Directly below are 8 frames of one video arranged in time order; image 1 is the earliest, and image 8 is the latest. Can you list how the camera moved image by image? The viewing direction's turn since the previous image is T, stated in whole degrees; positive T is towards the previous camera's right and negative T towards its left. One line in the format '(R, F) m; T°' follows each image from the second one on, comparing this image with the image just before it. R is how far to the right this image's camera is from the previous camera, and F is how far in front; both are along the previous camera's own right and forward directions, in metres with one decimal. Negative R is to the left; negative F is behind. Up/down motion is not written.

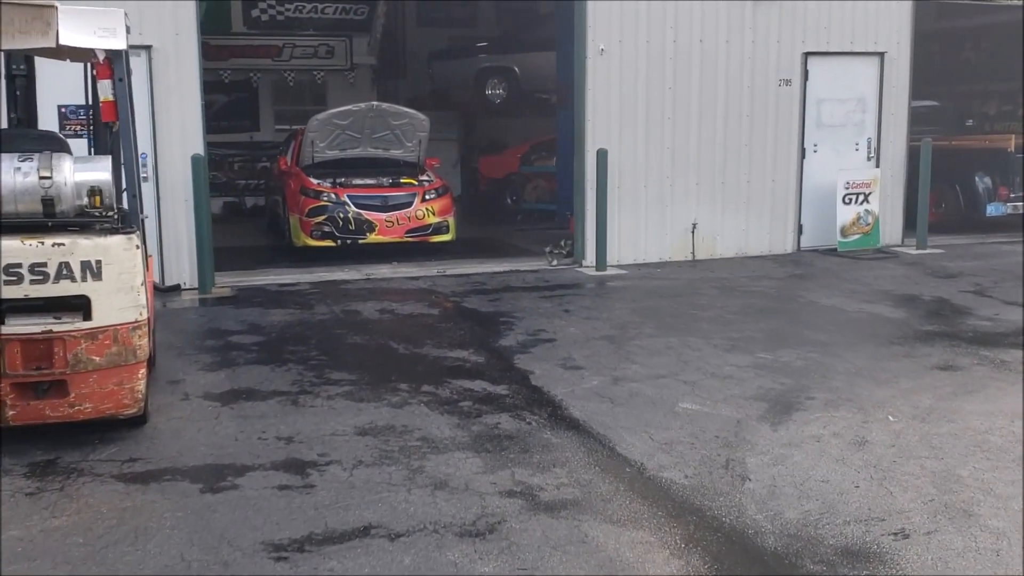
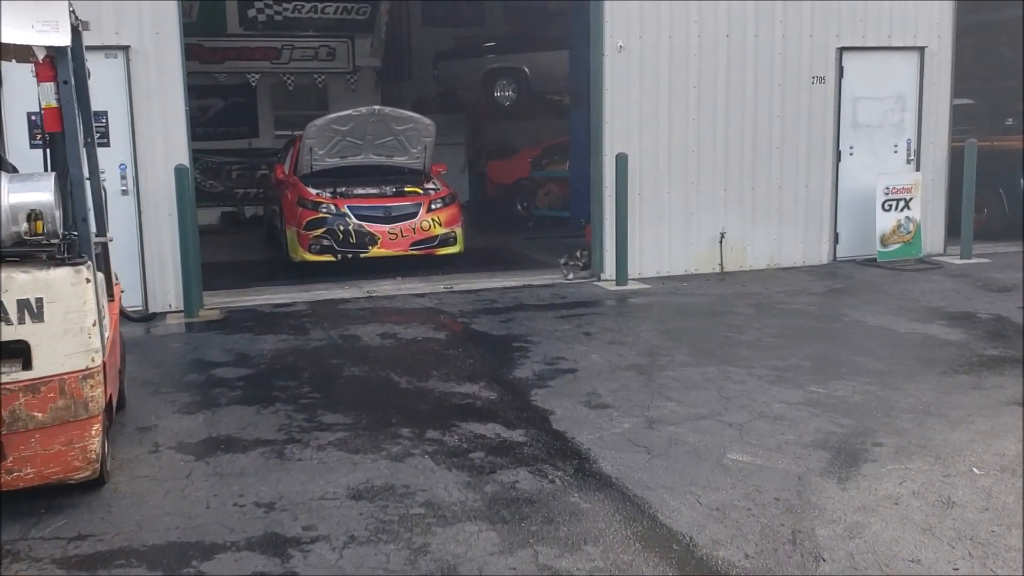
(0.0, +0.8) m; 0°
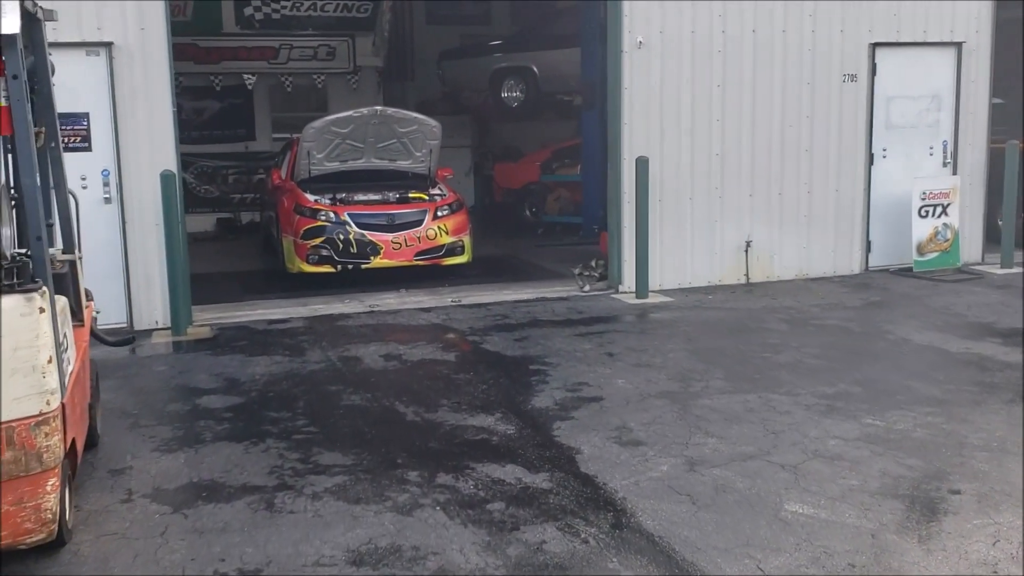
(-0.1, +0.6) m; 0°
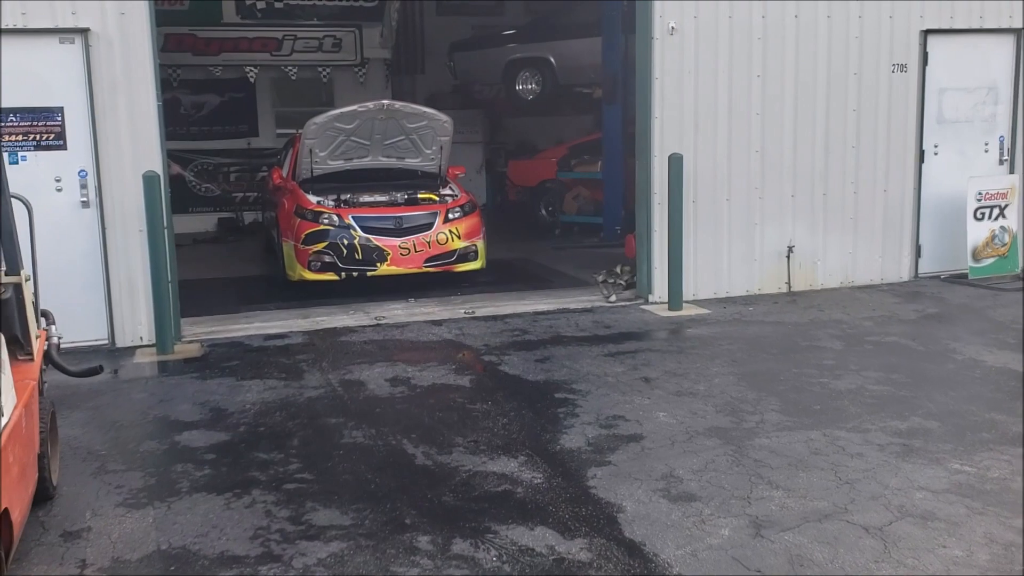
(-0.1, +0.8) m; -1°
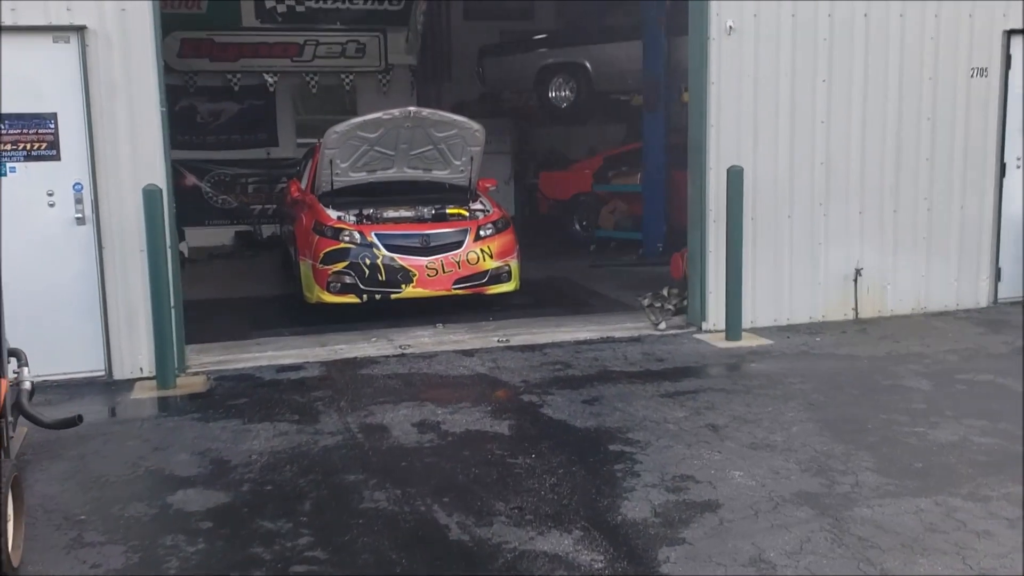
(-0.1, +0.8) m; -1°
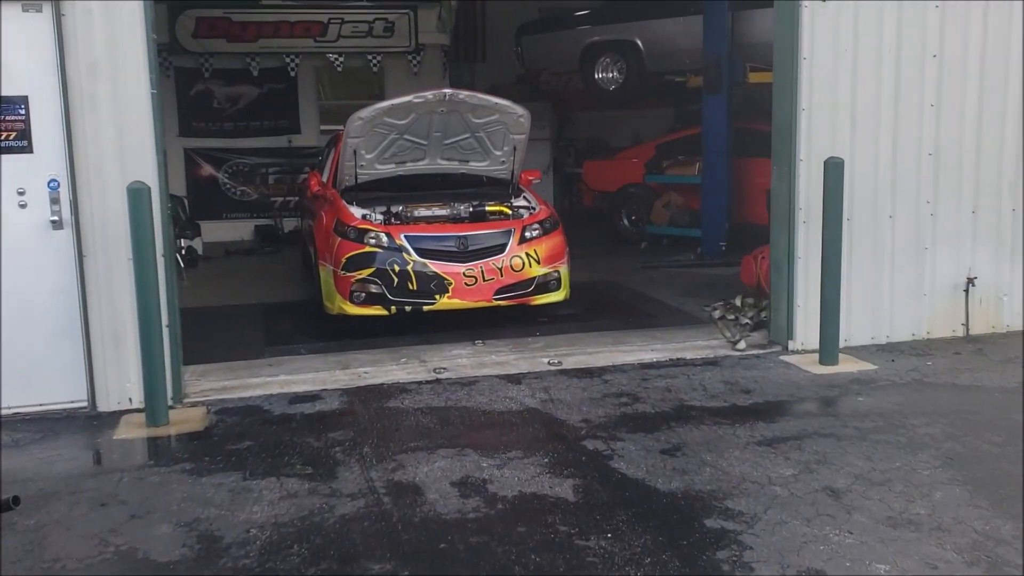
(-0.1, +1.1) m; -2°
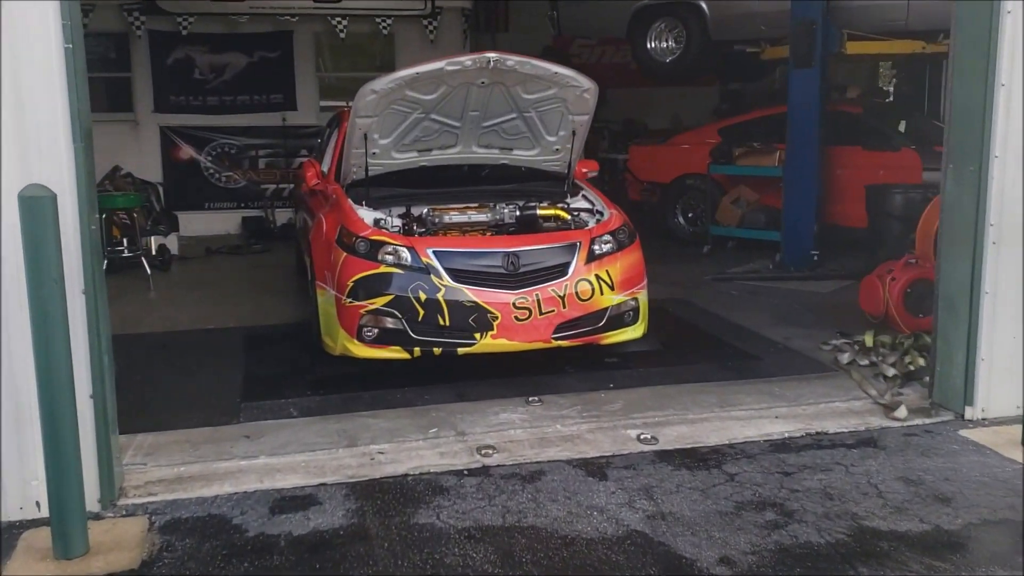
(-0.3, +1.8) m; 0°
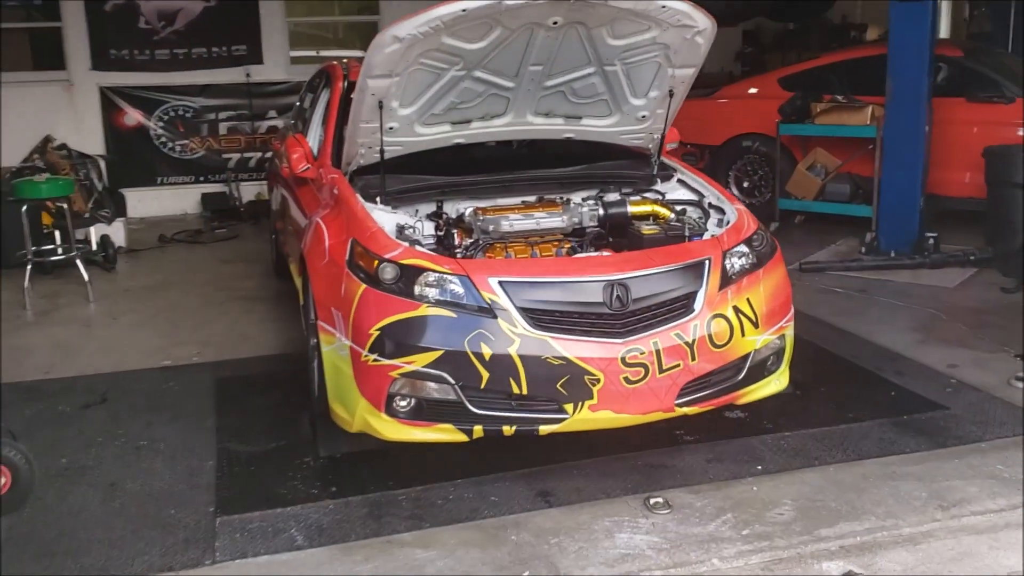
(-0.4, +1.7) m; +2°
